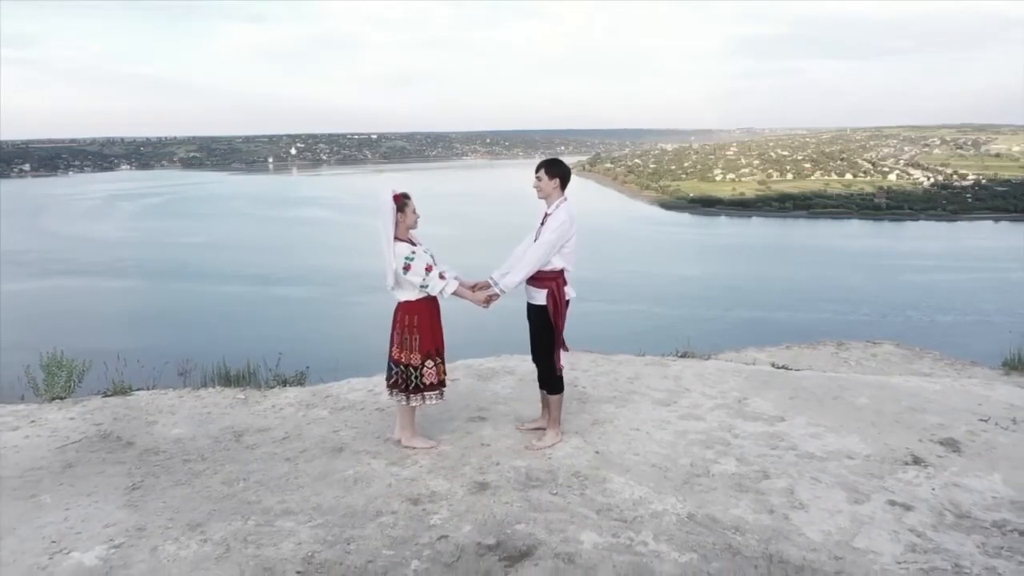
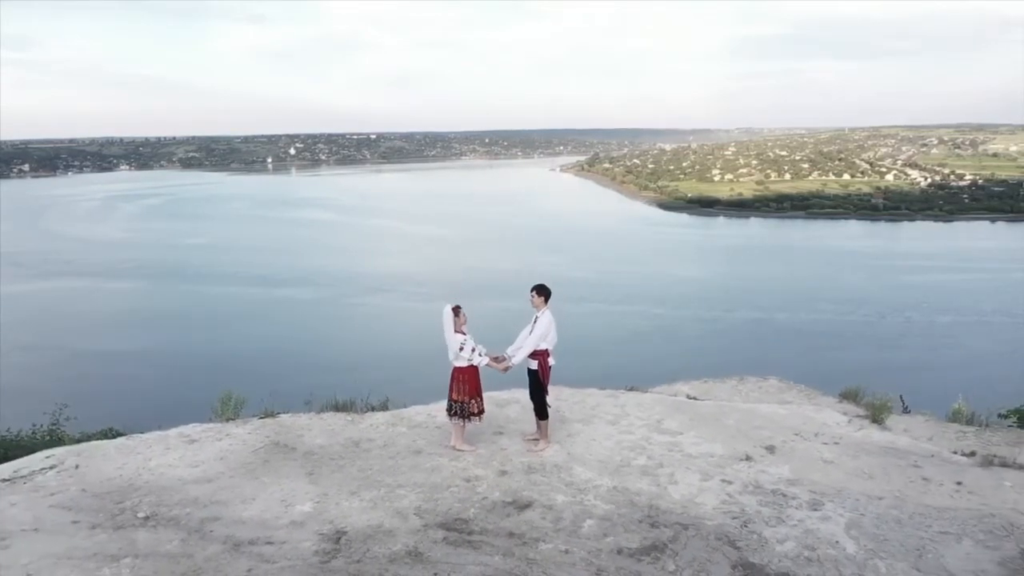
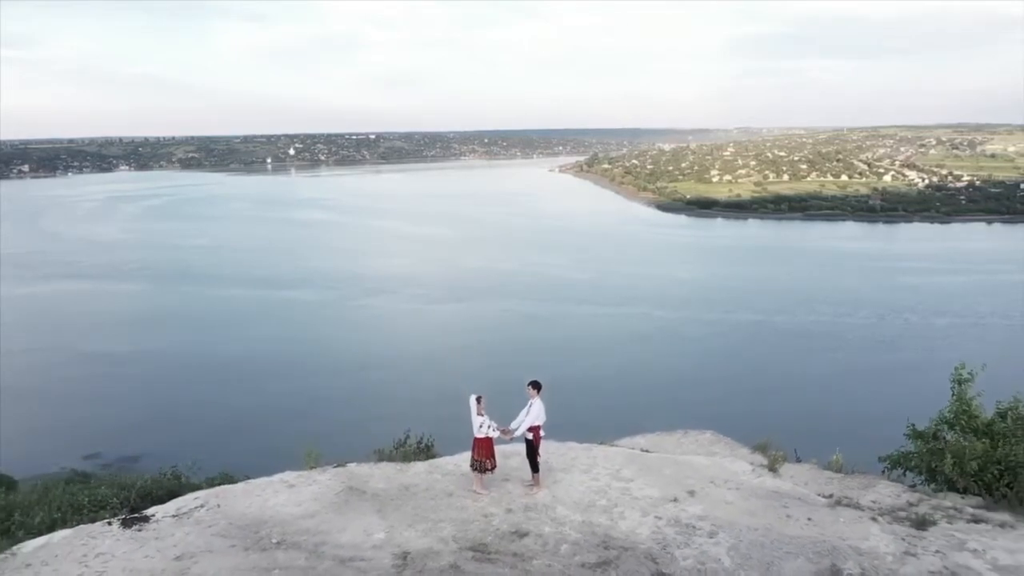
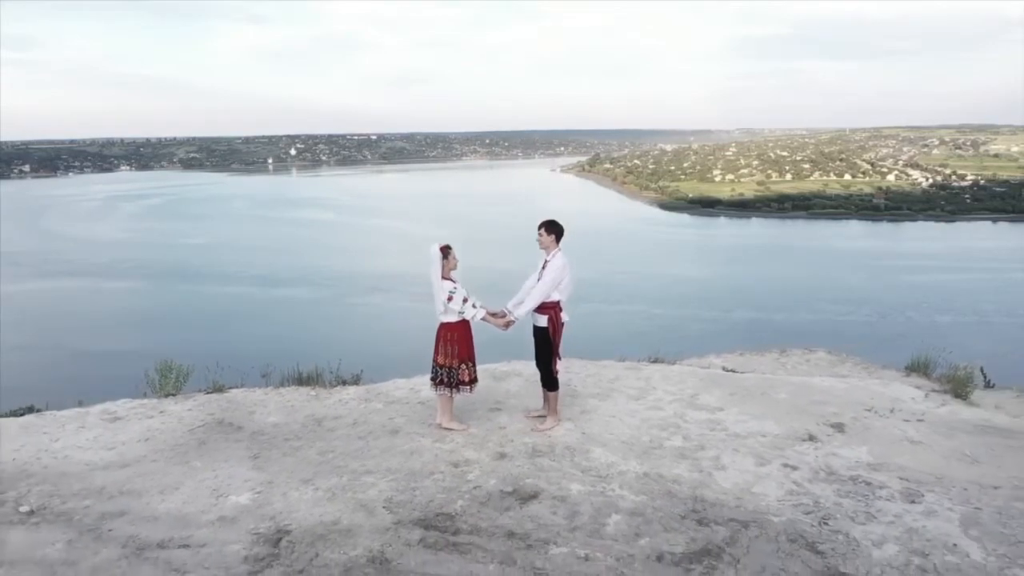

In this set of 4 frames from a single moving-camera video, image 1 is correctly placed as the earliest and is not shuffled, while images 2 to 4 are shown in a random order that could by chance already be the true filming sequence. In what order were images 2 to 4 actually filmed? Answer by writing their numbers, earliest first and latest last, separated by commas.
4, 2, 3
